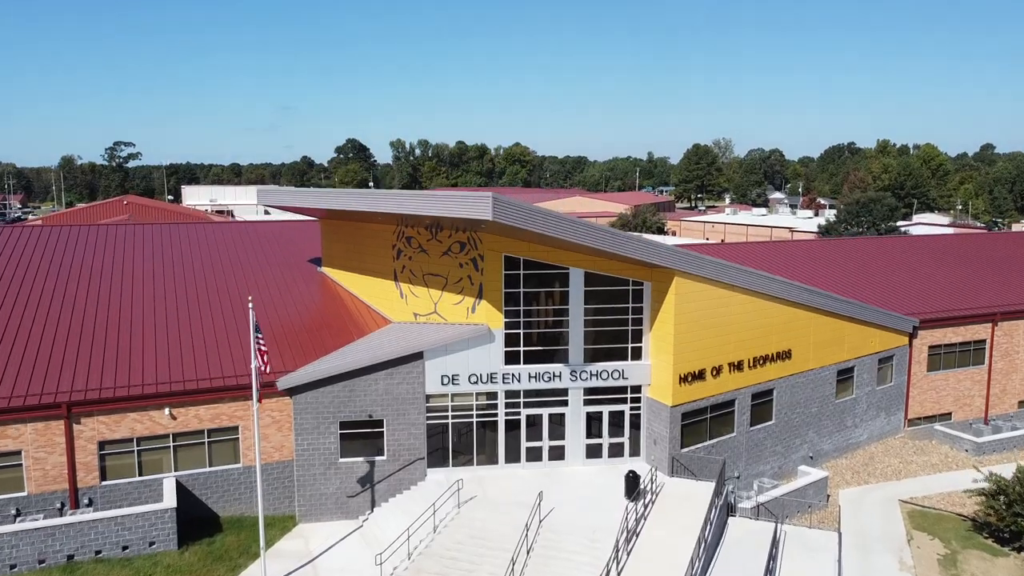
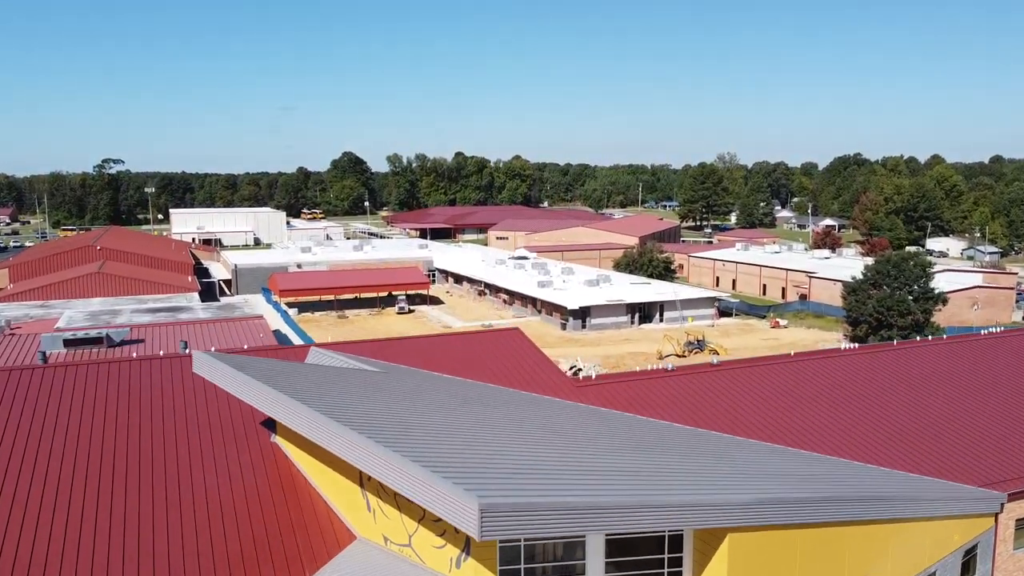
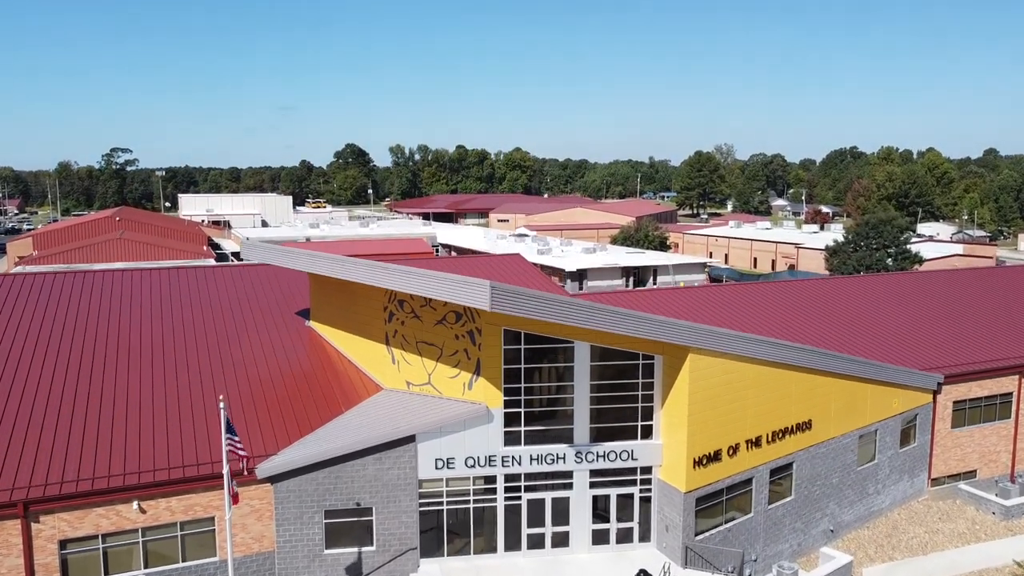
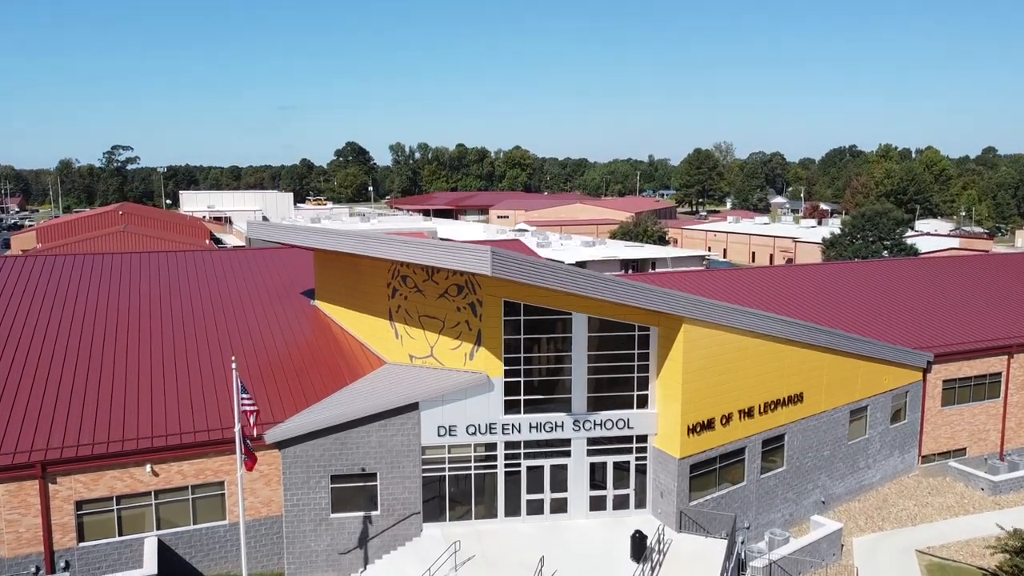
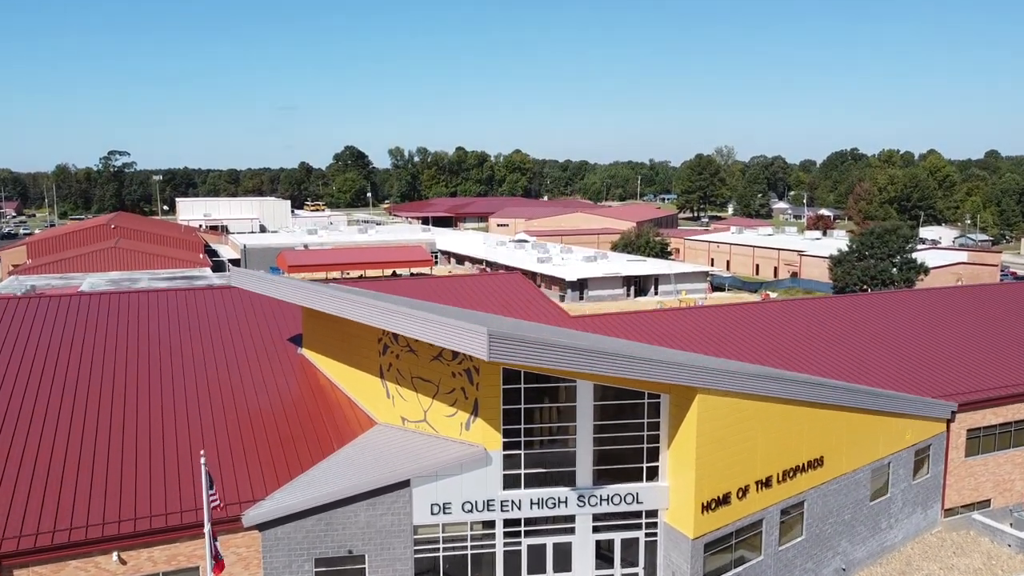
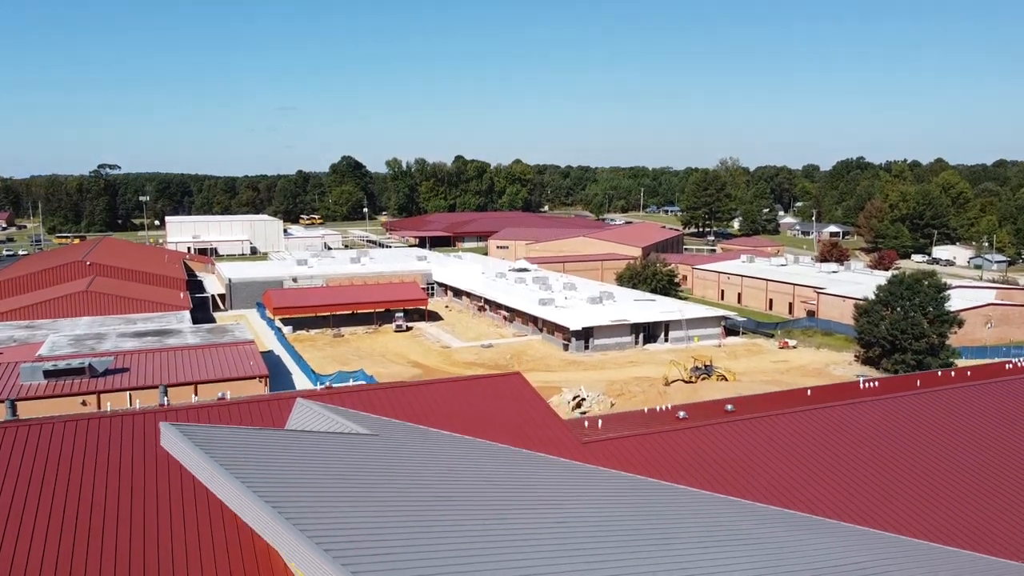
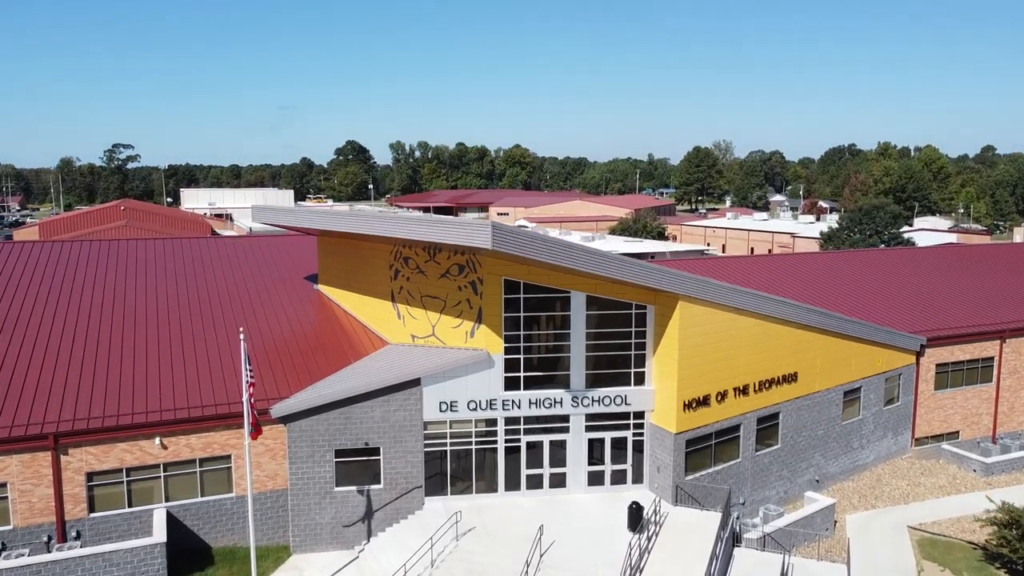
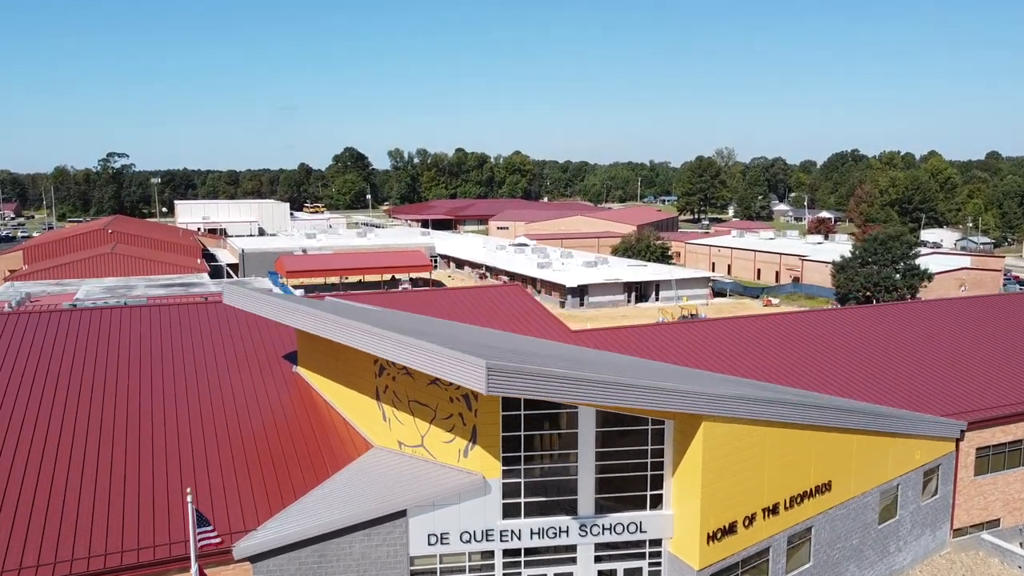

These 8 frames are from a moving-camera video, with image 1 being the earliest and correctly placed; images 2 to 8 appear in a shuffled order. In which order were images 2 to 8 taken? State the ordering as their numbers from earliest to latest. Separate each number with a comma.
7, 4, 3, 5, 8, 2, 6
